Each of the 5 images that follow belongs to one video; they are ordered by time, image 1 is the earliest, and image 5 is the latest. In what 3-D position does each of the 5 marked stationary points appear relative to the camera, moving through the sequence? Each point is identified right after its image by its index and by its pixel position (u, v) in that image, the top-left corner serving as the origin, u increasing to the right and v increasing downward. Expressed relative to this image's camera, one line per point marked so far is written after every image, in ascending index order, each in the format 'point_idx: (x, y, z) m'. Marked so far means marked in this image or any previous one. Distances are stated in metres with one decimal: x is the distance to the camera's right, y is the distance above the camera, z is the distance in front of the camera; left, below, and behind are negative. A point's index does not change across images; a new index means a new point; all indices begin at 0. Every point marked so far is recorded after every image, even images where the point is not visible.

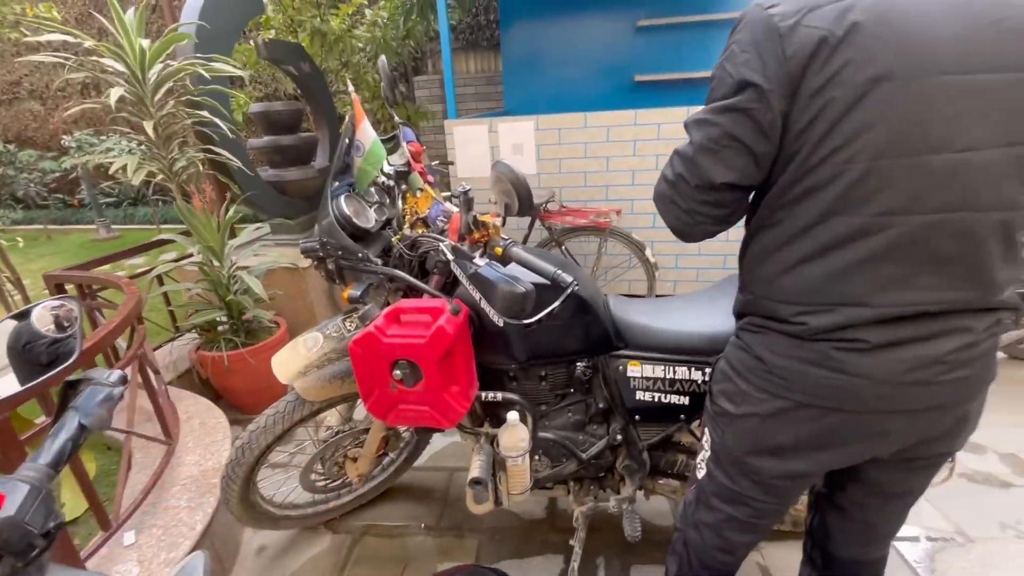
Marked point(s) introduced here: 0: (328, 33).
0: (-1.6, +2.1, +4.1) m
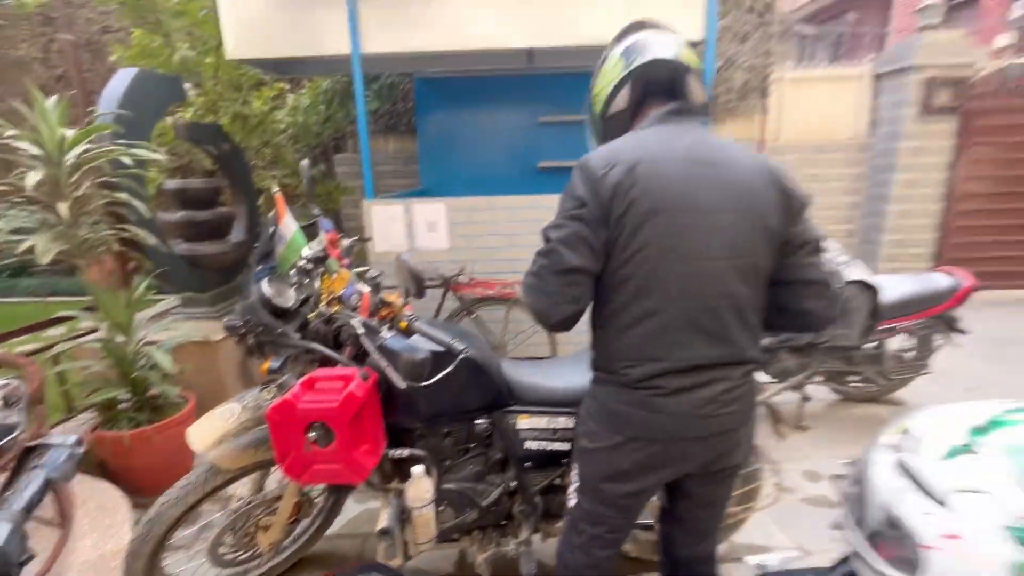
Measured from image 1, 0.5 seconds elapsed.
0: (-2.4, +1.5, +4.3) m
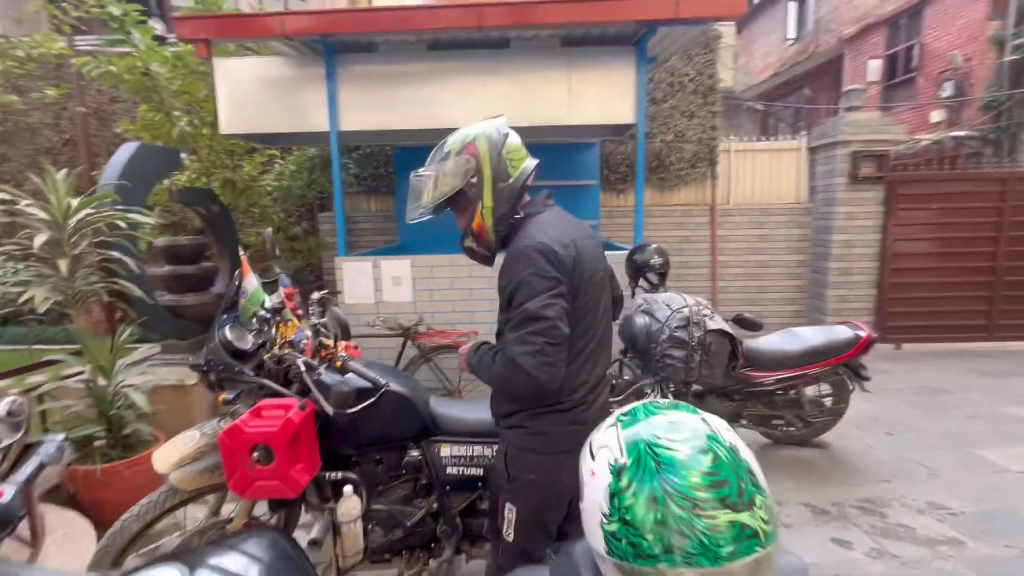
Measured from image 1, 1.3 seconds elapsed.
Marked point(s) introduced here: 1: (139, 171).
0: (-2.8, +1.1, +4.7) m
1: (-2.6, +0.8, +3.4) m
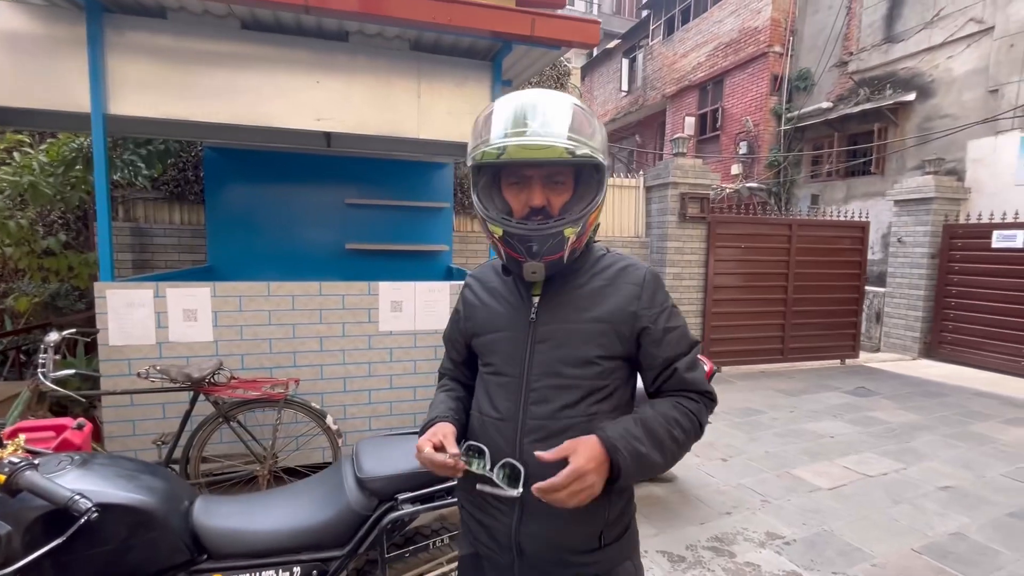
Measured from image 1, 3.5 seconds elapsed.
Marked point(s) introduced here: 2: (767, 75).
0: (-4.0, +0.8, +3.3) m
1: (-3.5, +0.6, +2.0) m
2: (+5.8, +4.9, +11.0) m
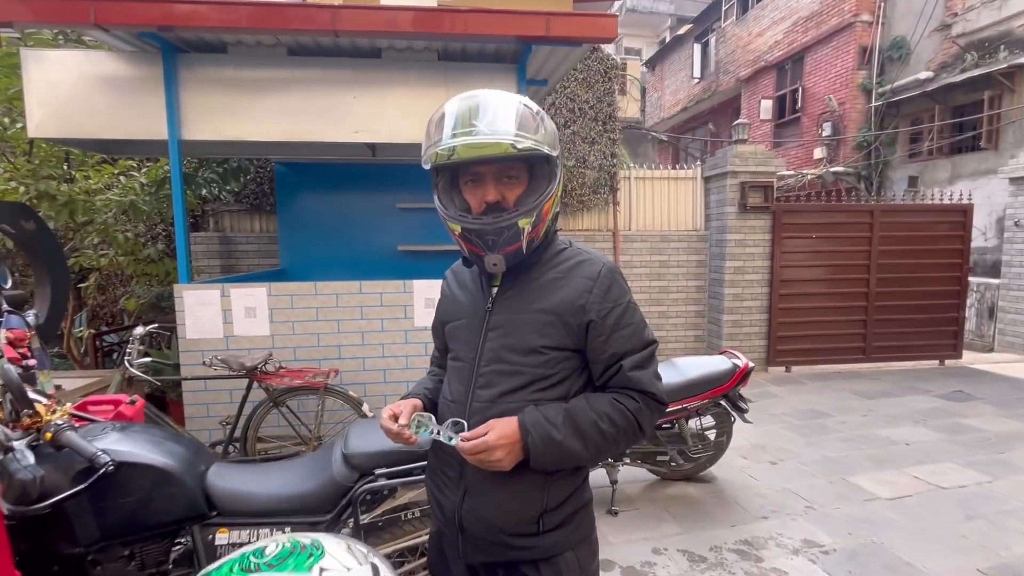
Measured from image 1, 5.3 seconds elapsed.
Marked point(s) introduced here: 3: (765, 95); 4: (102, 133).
0: (-3.8, +0.8, +4.0) m
1: (-3.5, +0.6, +2.7) m
2: (+7.1, +5.0, +10.0) m
3: (+6.7, +5.1, +12.7) m
4: (-2.9, +1.1, +3.5) m
